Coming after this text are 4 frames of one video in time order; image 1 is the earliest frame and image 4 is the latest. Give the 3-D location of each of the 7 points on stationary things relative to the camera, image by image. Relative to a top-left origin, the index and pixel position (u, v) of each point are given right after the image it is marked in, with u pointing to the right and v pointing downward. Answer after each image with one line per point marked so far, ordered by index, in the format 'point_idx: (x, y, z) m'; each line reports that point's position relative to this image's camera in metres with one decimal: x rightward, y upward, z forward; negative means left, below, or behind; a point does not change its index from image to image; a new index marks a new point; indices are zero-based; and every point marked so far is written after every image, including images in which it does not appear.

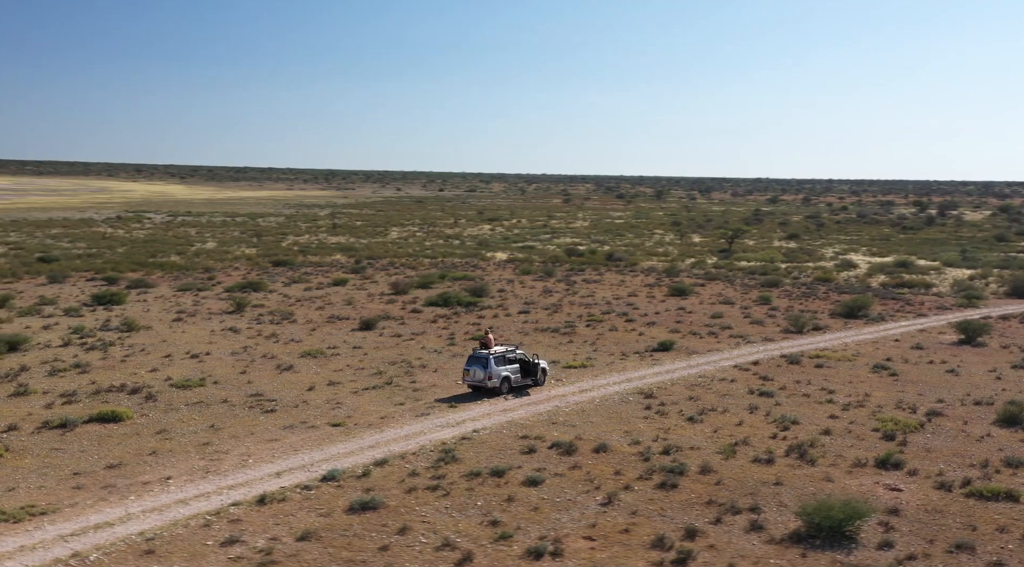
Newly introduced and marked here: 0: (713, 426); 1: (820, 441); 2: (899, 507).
0: (+4.0, -2.9, +17.9) m
1: (+5.6, -2.9, +16.0) m
2: (+5.1, -3.0, +11.9) m
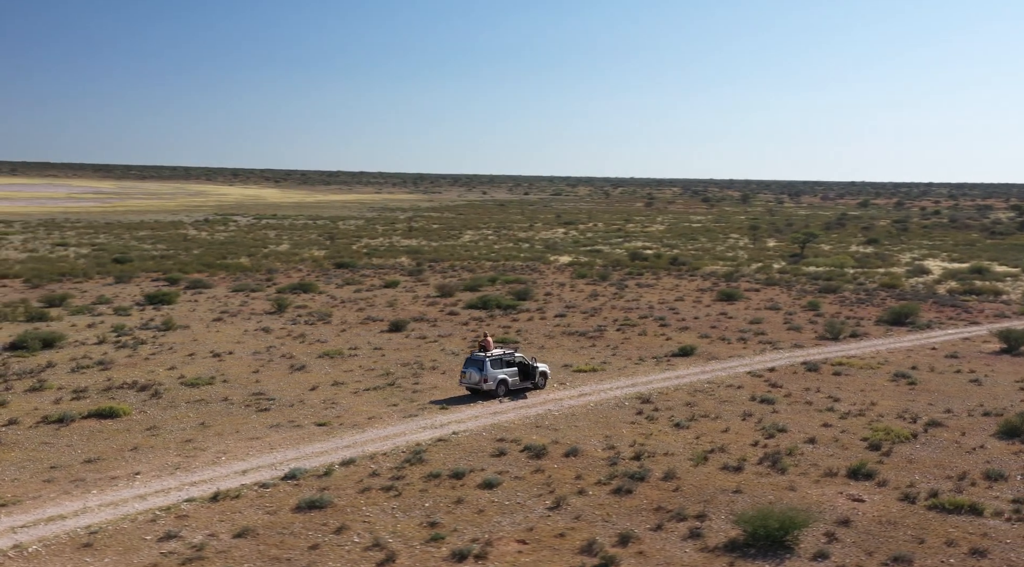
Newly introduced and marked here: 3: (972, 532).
0: (+3.6, -2.9, +17.4) m
1: (+5.0, -2.9, +15.5) m
2: (+4.3, -3.0, +11.4) m
3: (+5.5, -3.0, +10.8) m
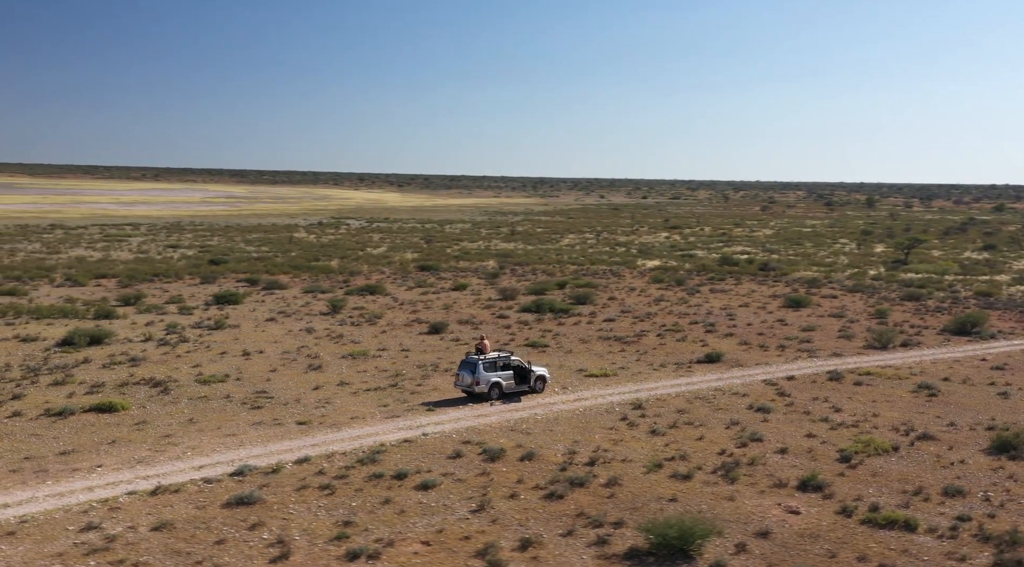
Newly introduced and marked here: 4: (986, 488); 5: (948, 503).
0: (+3.0, -3.0, +17.0) m
1: (+4.2, -3.0, +14.9) m
2: (+3.2, -3.1, +10.9) m
3: (+4.3, -3.1, +10.2) m
4: (+6.9, -3.0, +12.9) m
5: (+5.9, -3.0, +12.1) m
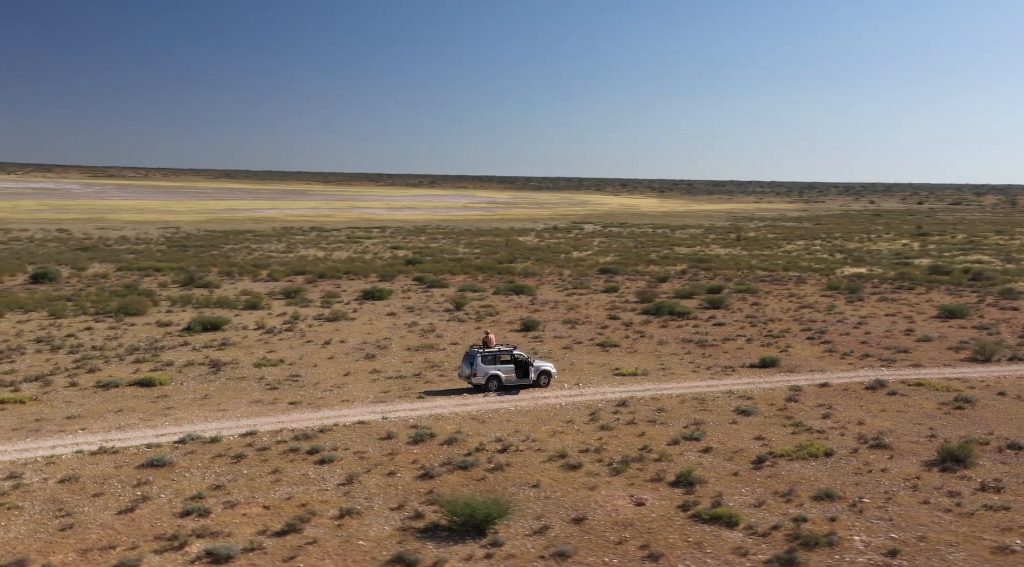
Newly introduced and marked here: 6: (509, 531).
0: (+1.9, -2.9, +17.0) m
1: (+2.7, -2.9, +14.7) m
2: (+0.9, -2.9, +11.0) m
3: (+1.9, -3.0, +10.1) m
4: (+4.9, -2.9, +12.2) m
5: (+3.8, -2.9, +11.6) m
6: (0.0, -2.9, +10.5) m
